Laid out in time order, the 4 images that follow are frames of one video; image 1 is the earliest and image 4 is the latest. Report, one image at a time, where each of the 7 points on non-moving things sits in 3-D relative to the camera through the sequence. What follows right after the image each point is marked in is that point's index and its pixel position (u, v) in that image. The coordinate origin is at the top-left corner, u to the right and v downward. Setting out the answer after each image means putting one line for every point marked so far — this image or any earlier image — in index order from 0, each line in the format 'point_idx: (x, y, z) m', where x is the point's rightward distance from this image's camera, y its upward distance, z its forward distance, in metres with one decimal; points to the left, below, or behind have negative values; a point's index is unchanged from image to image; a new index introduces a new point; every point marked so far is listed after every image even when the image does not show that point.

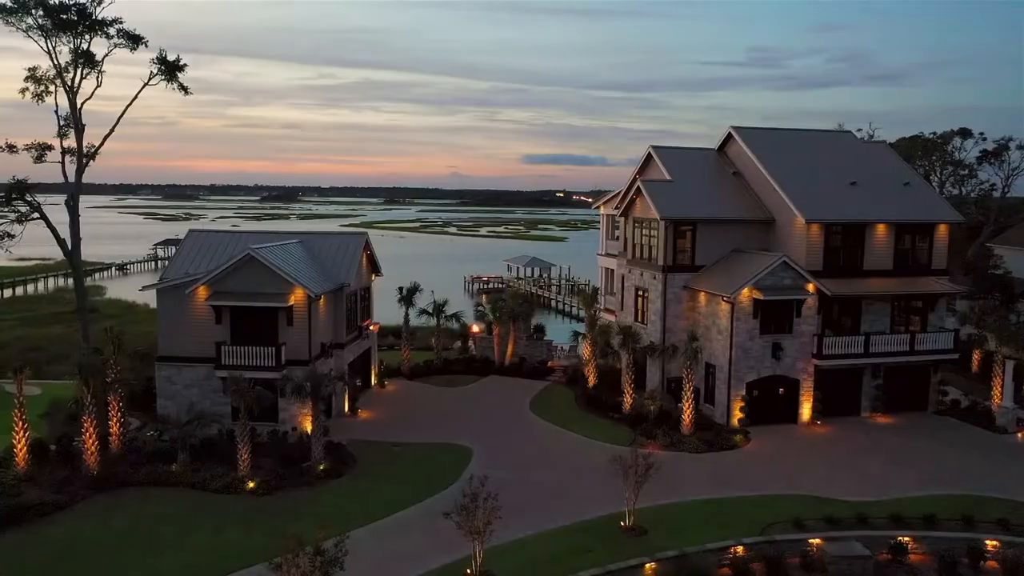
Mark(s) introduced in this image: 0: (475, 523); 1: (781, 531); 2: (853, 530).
0: (-0.8, -5.1, +16.1) m
1: (+7.1, -6.4, +19.6) m
2: (+9.0, -6.4, +19.7) m
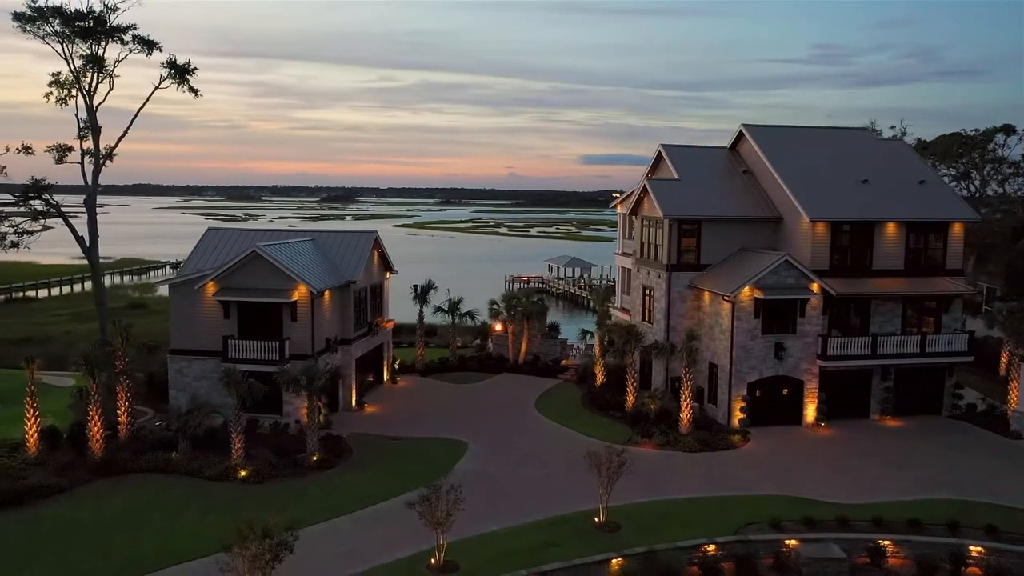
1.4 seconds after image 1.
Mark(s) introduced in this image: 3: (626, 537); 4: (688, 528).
0: (-1.7, -5.0, +16.4) m
1: (+6.4, -6.4, +19.4) m
2: (+8.4, -6.4, +19.4) m
3: (+2.9, -6.4, +19.0) m
4: (+4.6, -6.3, +19.6) m
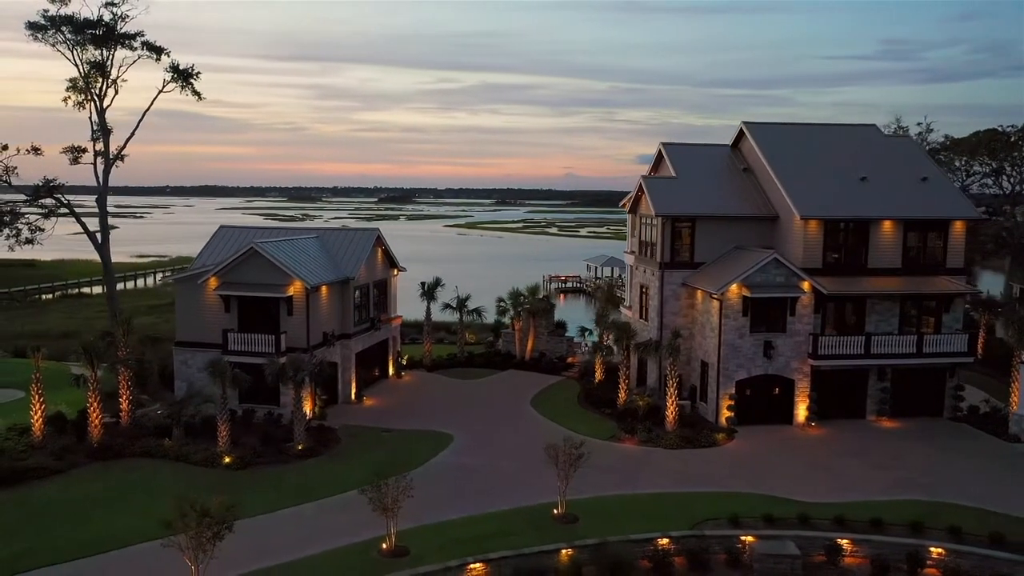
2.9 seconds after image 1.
0: (-2.9, -4.9, +17.0) m
1: (+5.3, -6.3, +19.5) m
2: (+7.3, -6.3, +19.3) m
3: (+1.8, -6.3, +19.3) m
4: (+3.6, -6.2, +19.7) m
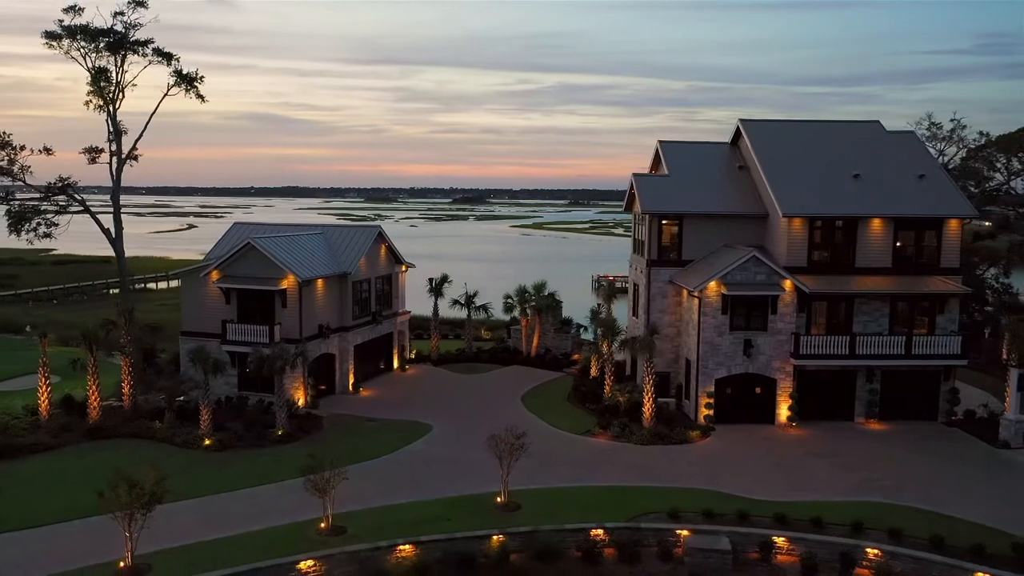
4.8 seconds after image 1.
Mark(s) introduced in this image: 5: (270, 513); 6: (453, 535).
0: (-4.7, -4.7, +17.9) m
1: (+3.8, -6.2, +19.7) m
2: (+5.7, -6.2, +19.3) m
3: (+0.2, -6.1, +19.8) m
4: (+2.0, -6.1, +20.1) m
5: (-6.4, -6.0, +19.7) m
6: (-1.4, -6.2, +18.6) m
